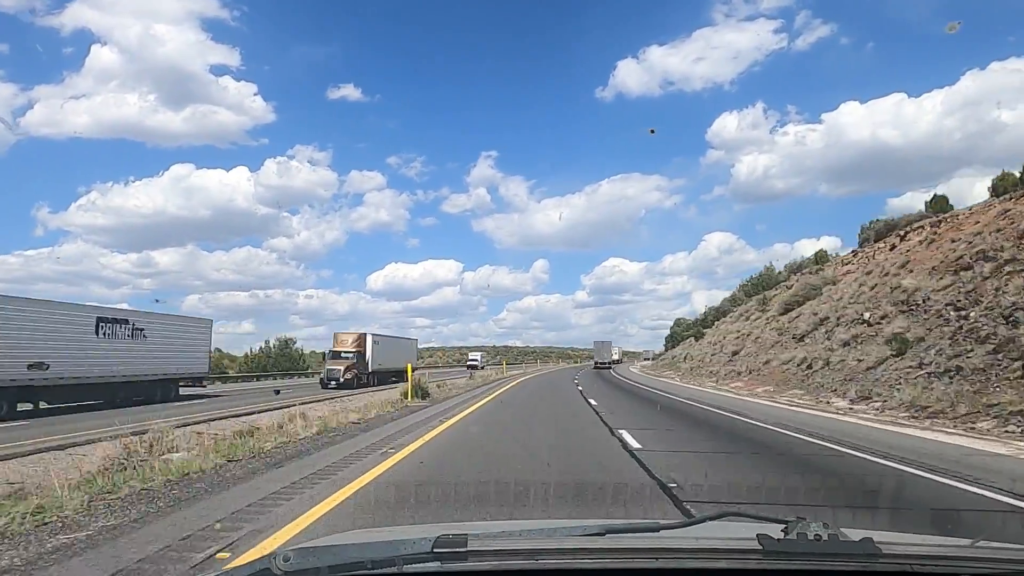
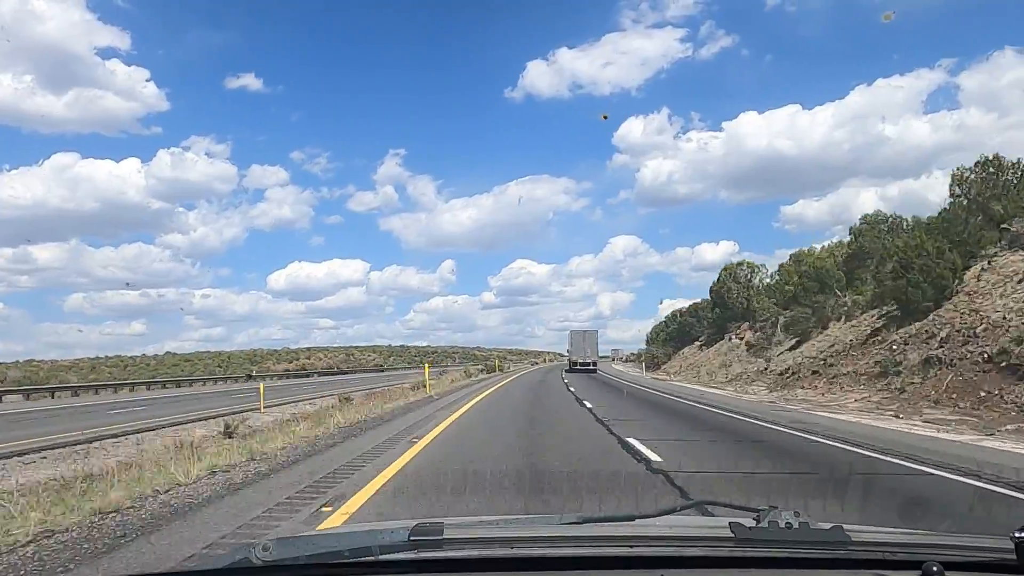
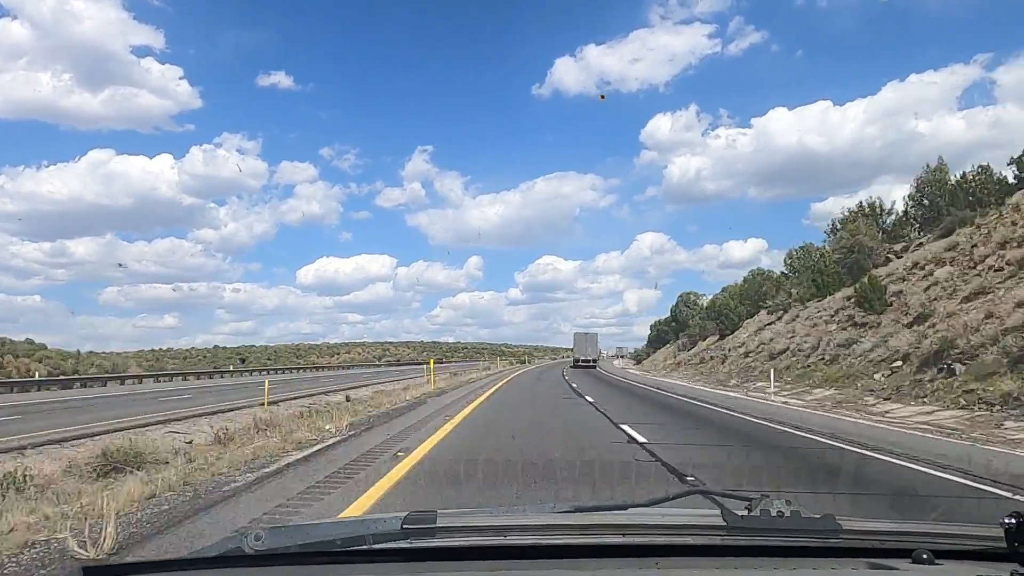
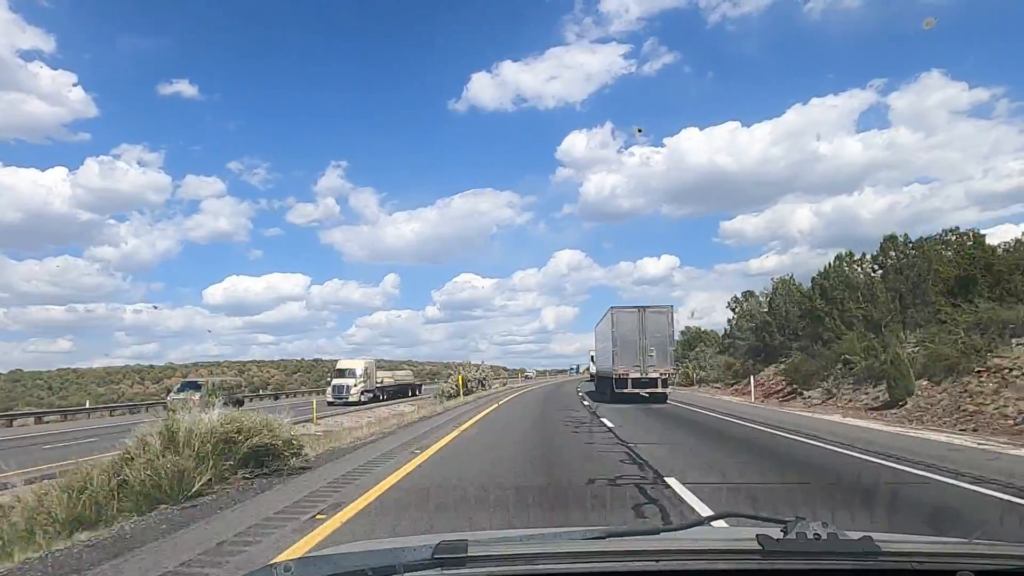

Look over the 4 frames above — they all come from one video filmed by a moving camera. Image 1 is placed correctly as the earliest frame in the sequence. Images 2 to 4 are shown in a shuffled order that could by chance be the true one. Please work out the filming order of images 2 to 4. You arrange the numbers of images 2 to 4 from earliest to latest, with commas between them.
3, 2, 4
